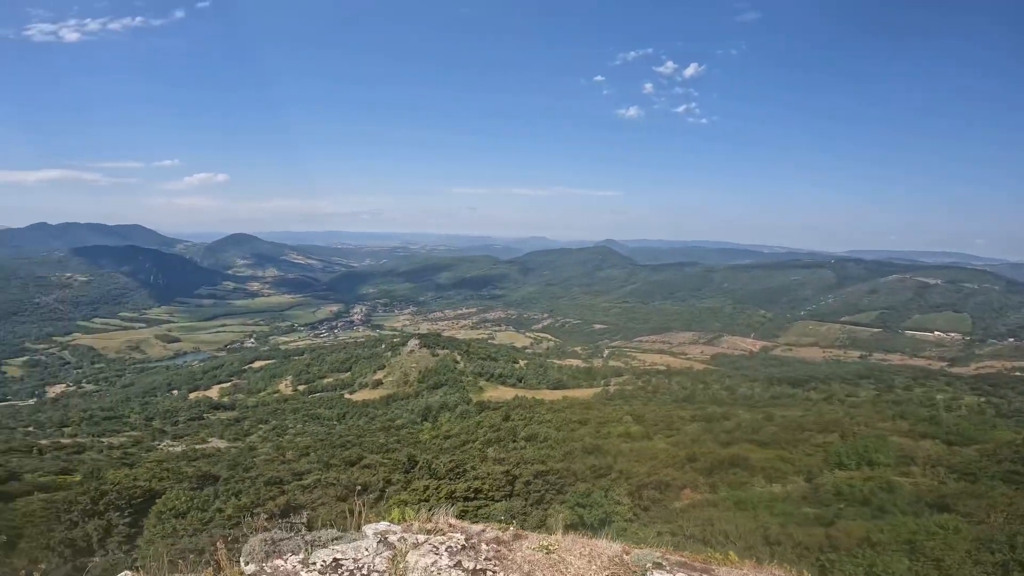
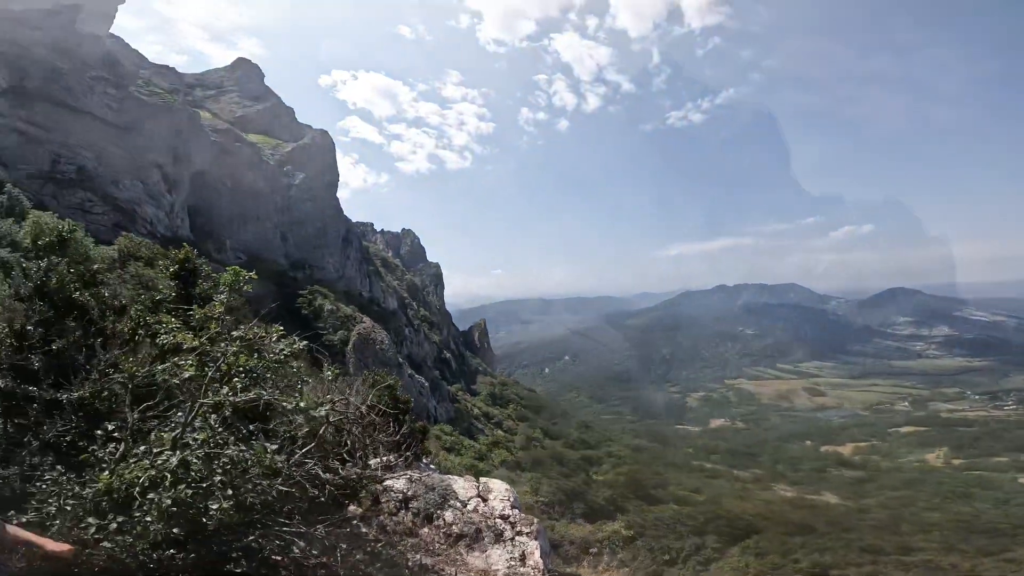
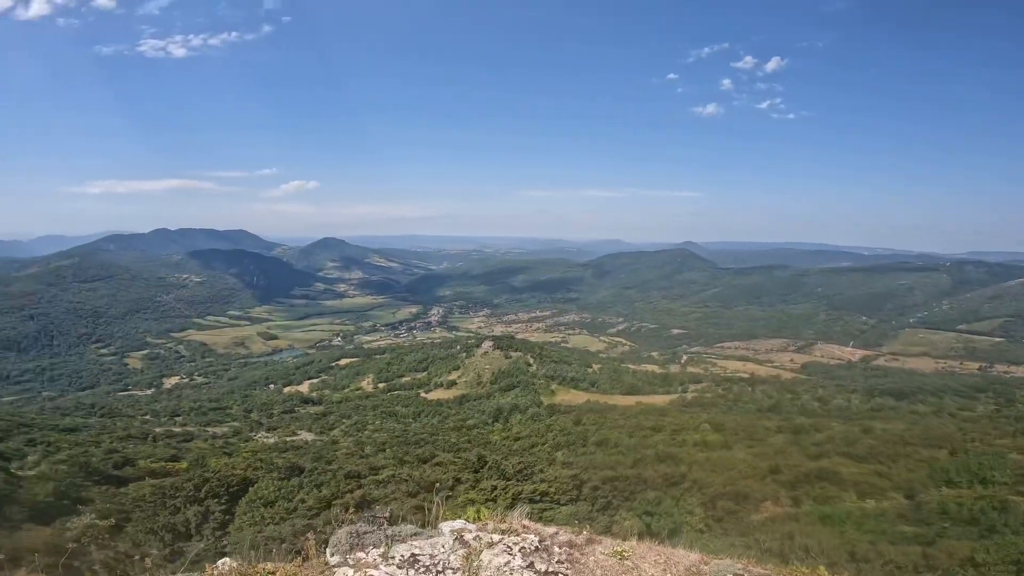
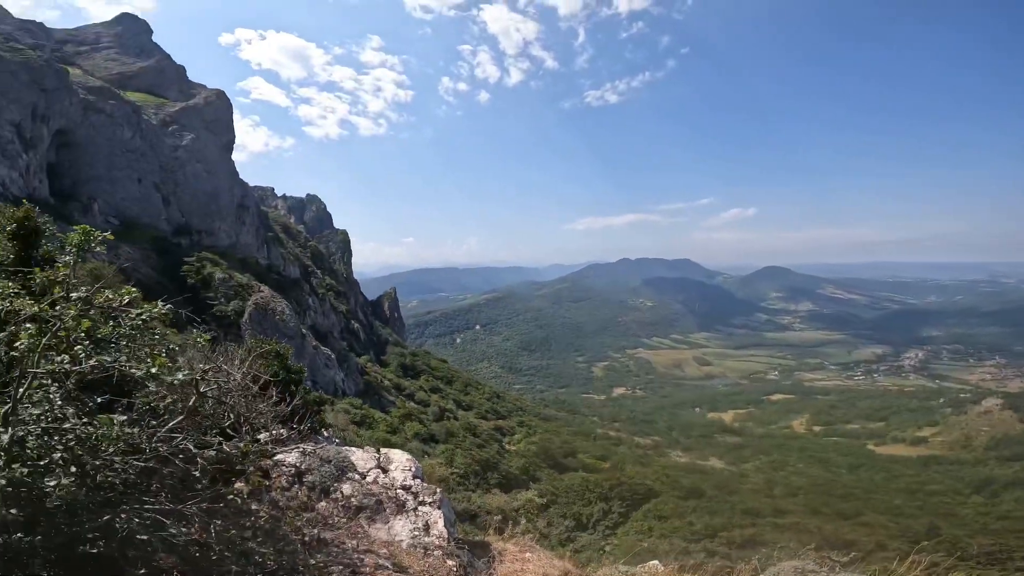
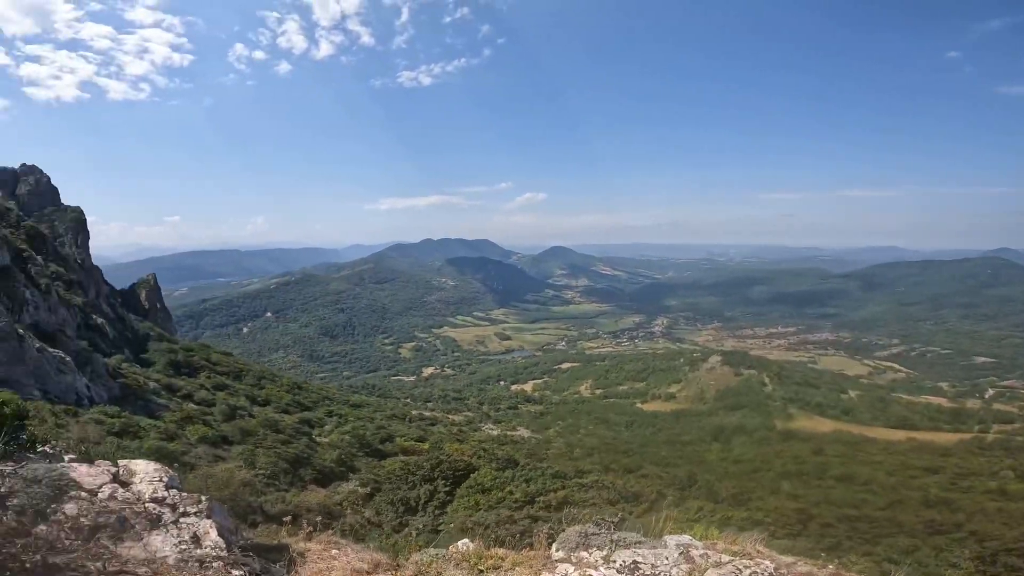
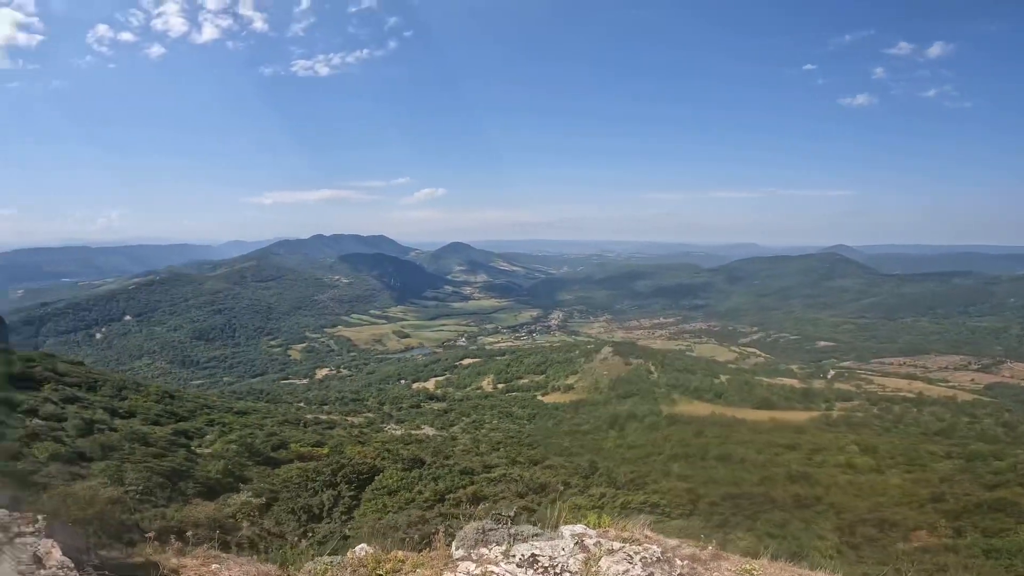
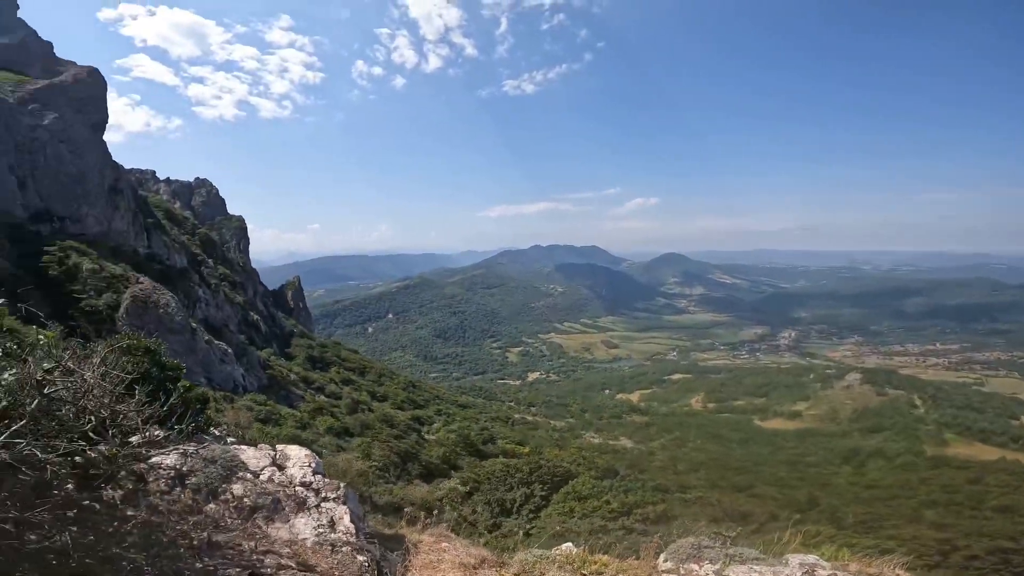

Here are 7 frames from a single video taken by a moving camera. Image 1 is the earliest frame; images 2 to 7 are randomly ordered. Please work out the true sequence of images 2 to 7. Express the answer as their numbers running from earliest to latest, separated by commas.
3, 6, 5, 7, 4, 2
